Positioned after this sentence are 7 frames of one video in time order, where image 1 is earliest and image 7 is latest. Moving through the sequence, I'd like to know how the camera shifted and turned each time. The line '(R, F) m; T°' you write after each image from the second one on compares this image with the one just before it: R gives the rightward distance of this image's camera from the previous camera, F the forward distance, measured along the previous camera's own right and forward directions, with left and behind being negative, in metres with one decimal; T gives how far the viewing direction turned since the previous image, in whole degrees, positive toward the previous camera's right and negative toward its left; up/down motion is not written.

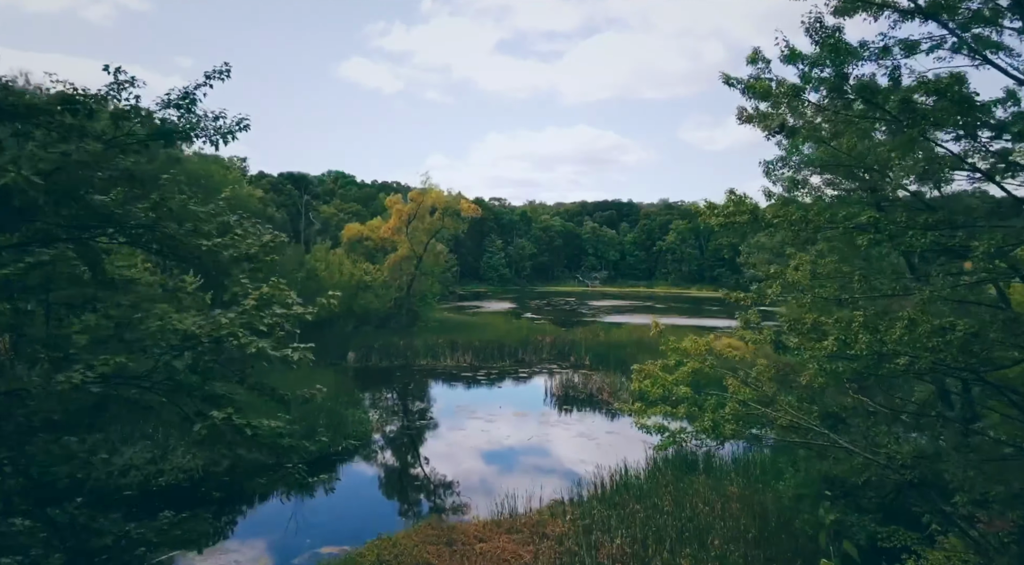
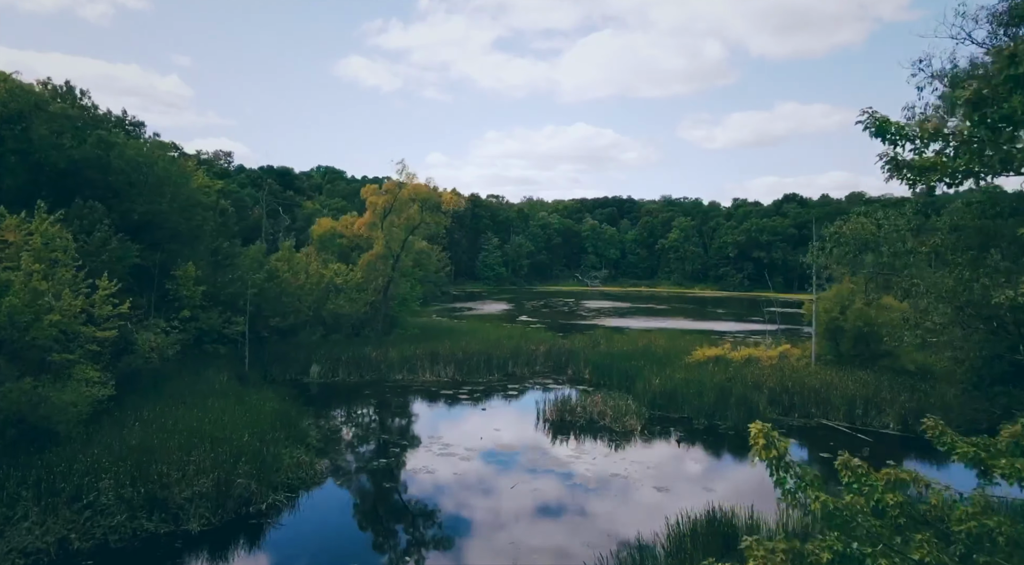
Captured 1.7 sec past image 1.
(+0.4, +3.8) m; 0°
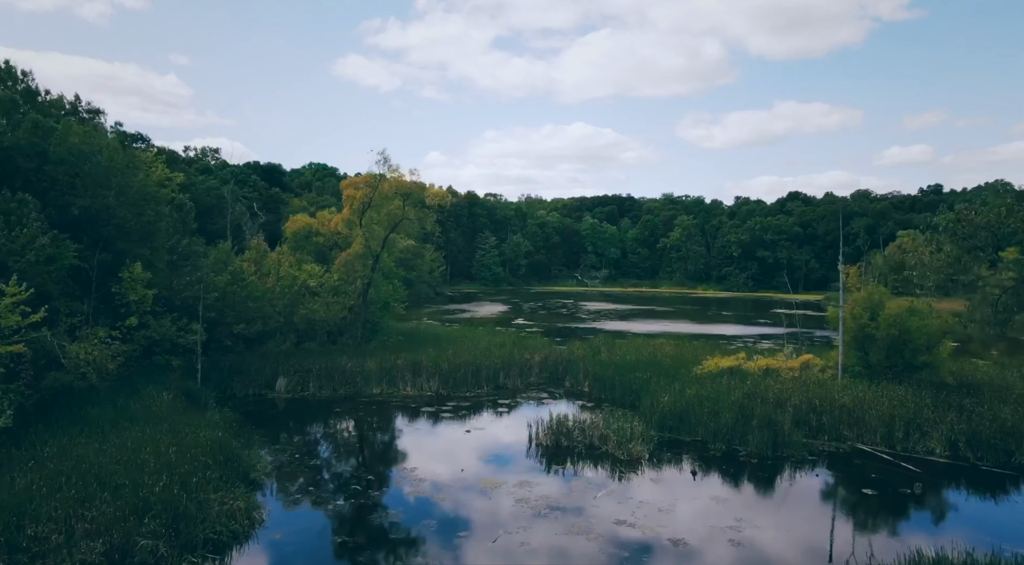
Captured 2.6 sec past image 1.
(+0.3, +2.7) m; 0°
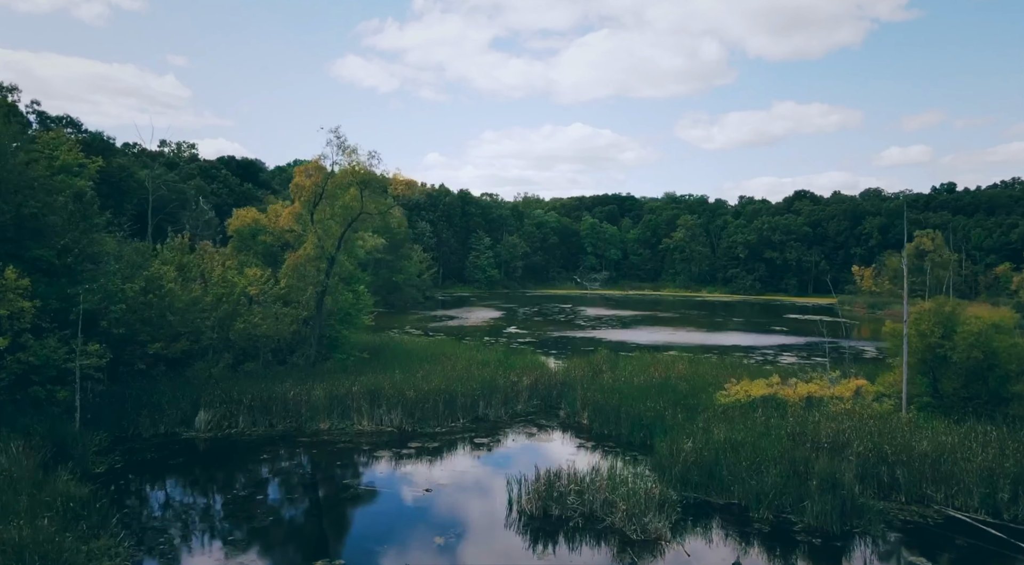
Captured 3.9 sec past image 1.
(+0.5, +4.6) m; 0°
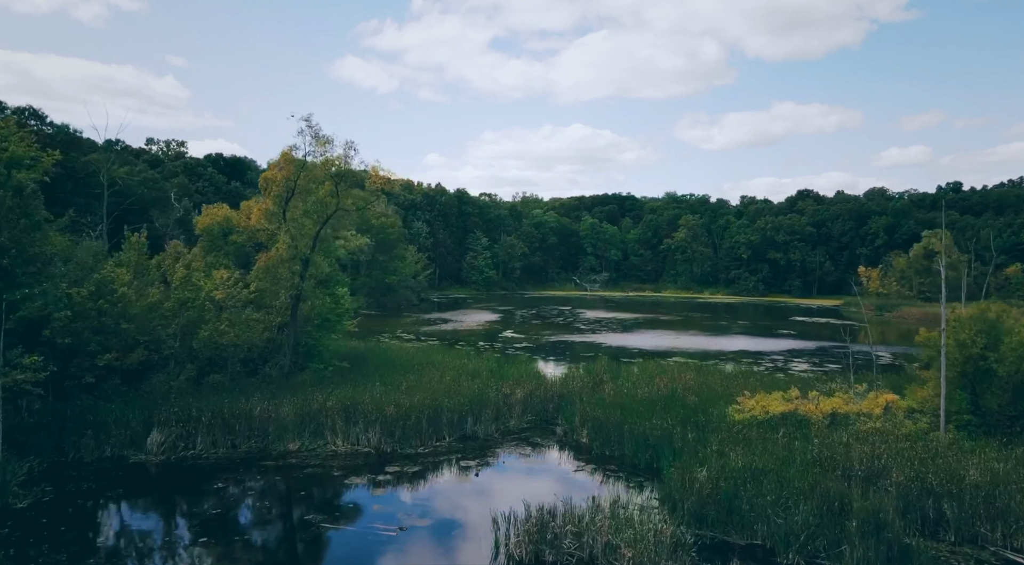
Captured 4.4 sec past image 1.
(+0.2, +1.9) m; 0°
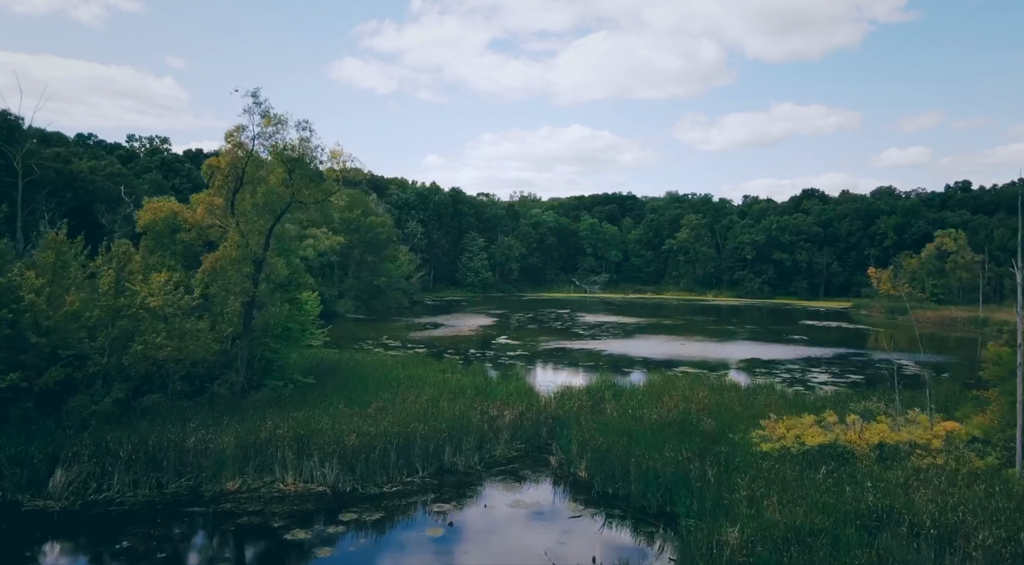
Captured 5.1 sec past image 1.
(+0.3, +2.8) m; 0°
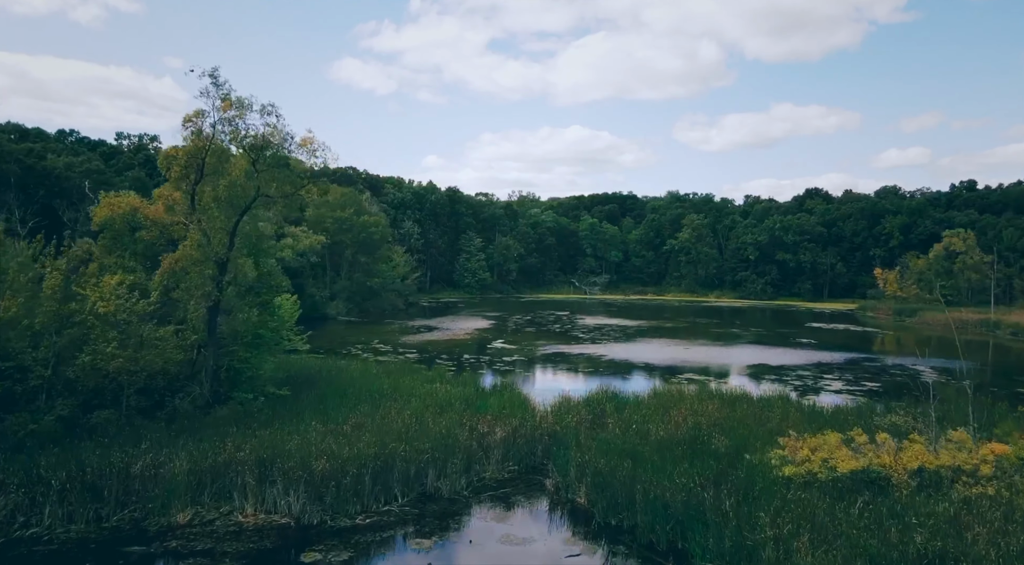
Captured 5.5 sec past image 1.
(+0.2, +1.7) m; 0°
